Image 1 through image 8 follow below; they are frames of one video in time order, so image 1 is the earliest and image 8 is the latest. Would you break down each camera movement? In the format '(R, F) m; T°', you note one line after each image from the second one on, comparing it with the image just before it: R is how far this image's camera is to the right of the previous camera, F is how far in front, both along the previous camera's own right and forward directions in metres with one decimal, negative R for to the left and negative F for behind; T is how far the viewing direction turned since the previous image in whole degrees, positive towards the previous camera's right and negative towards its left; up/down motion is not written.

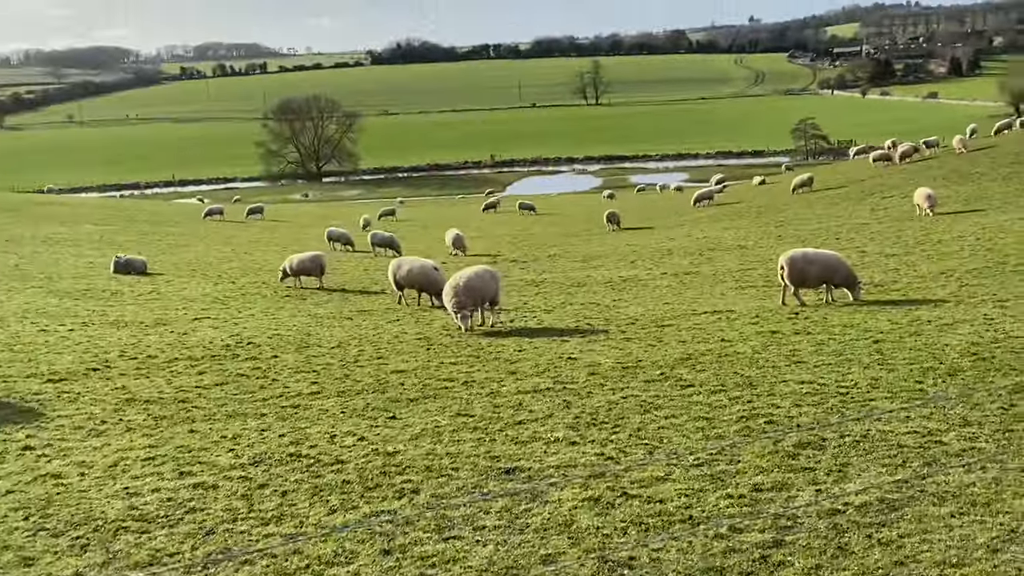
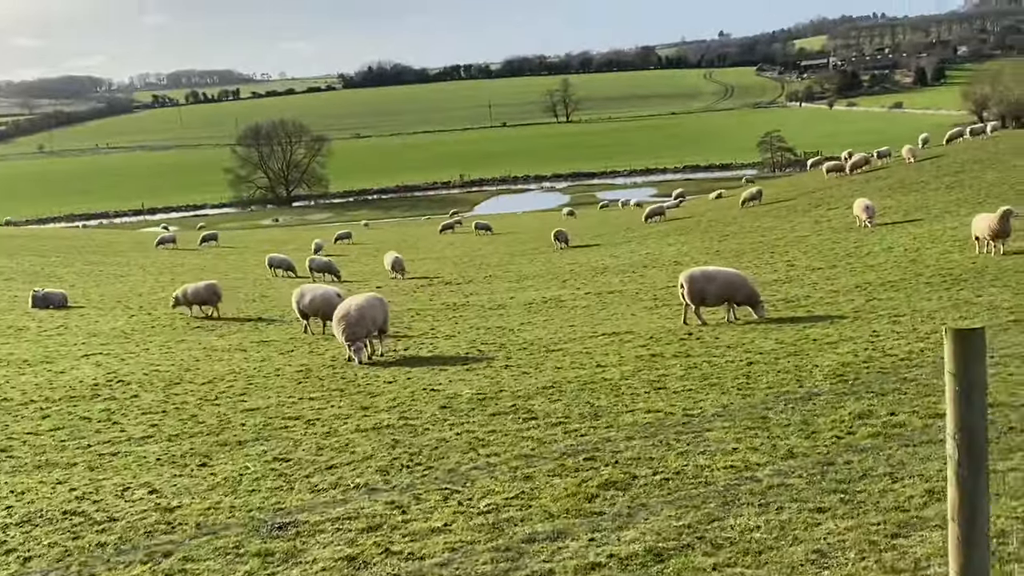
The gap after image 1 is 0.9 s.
(+2.3, +0.8) m; +1°
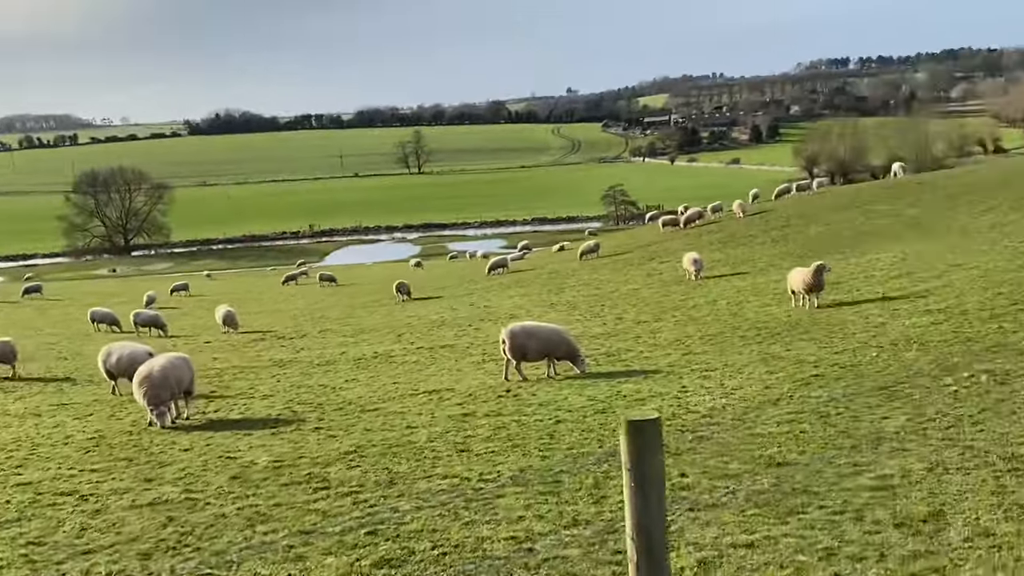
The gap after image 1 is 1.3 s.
(+0.9, +0.3) m; +9°
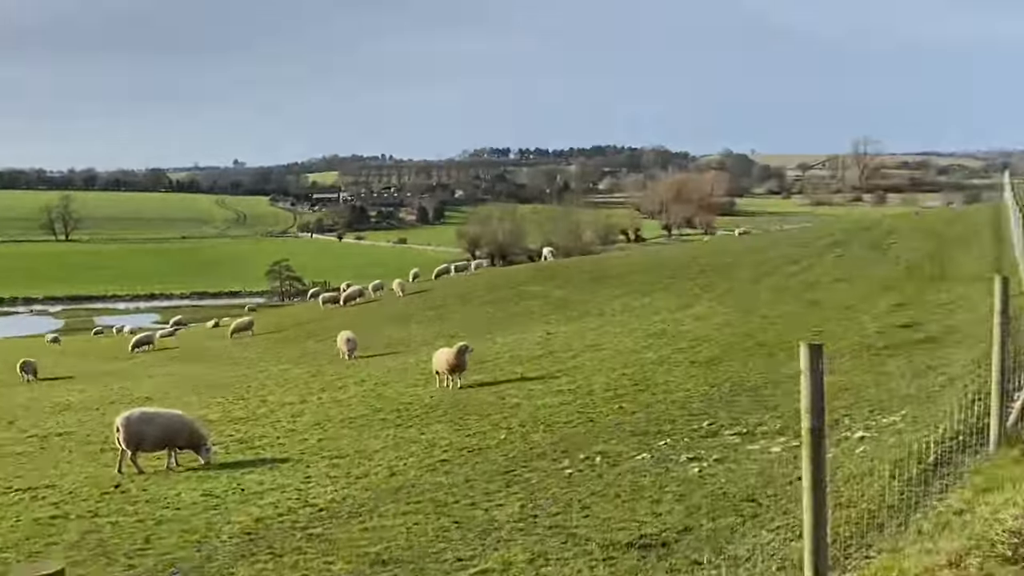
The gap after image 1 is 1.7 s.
(+1.1, +0.7) m; +20°
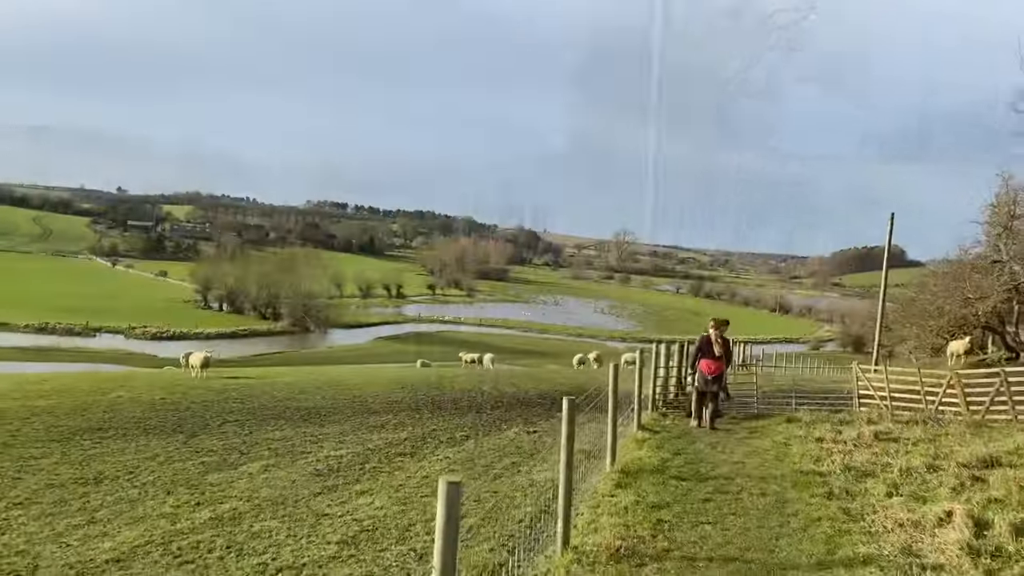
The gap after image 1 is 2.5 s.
(+1.1, +1.4) m; +26°
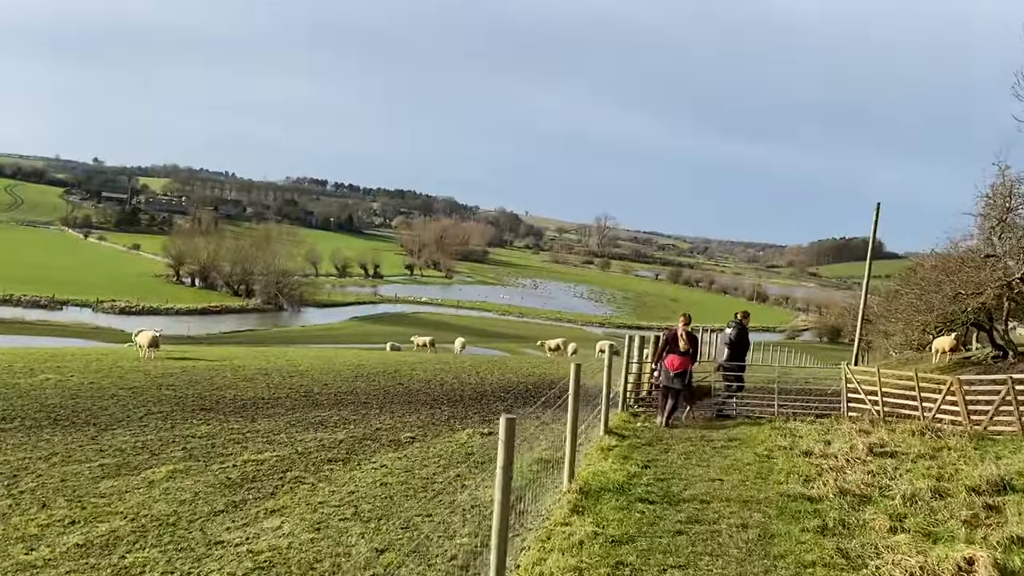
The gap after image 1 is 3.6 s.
(+0.3, +1.6) m; +1°
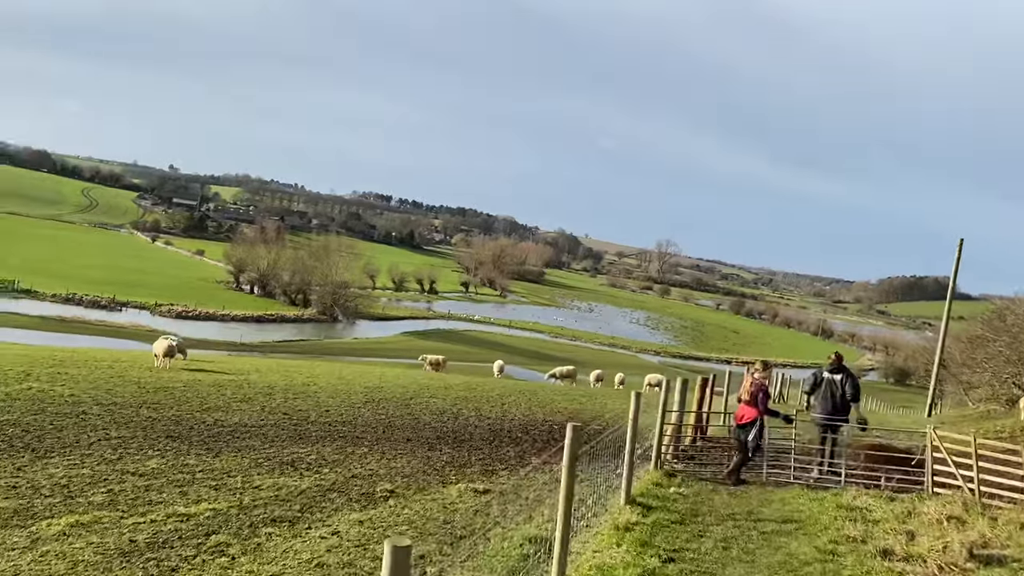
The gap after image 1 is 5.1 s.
(+0.6, +2.3) m; -4°
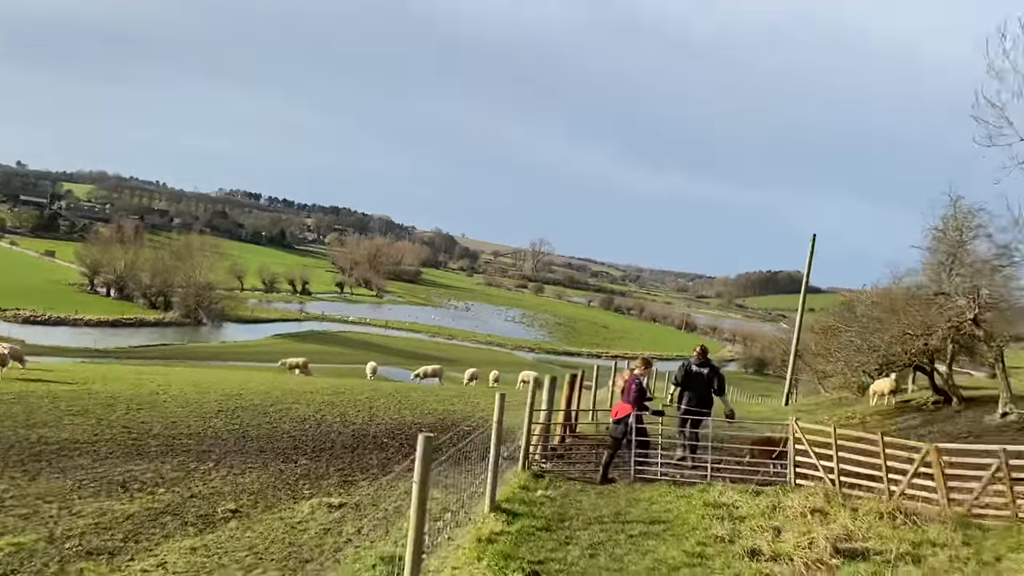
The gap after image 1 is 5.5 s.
(+0.2, +0.6) m; +8°
